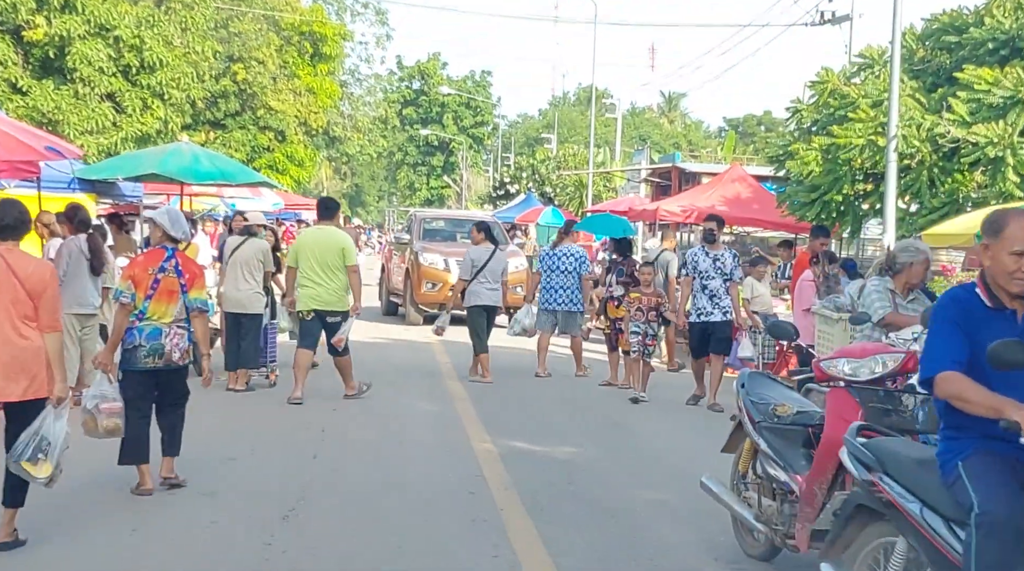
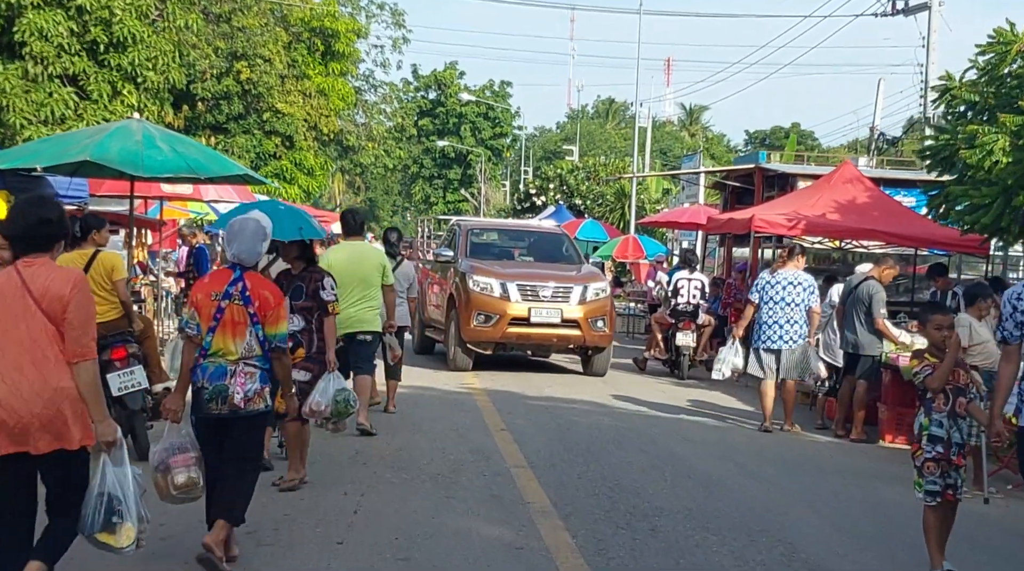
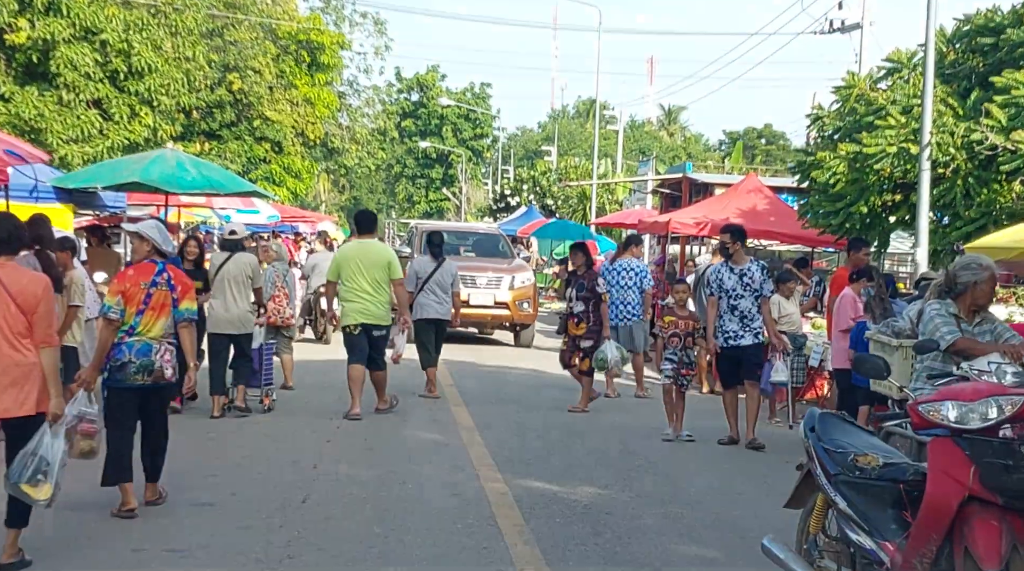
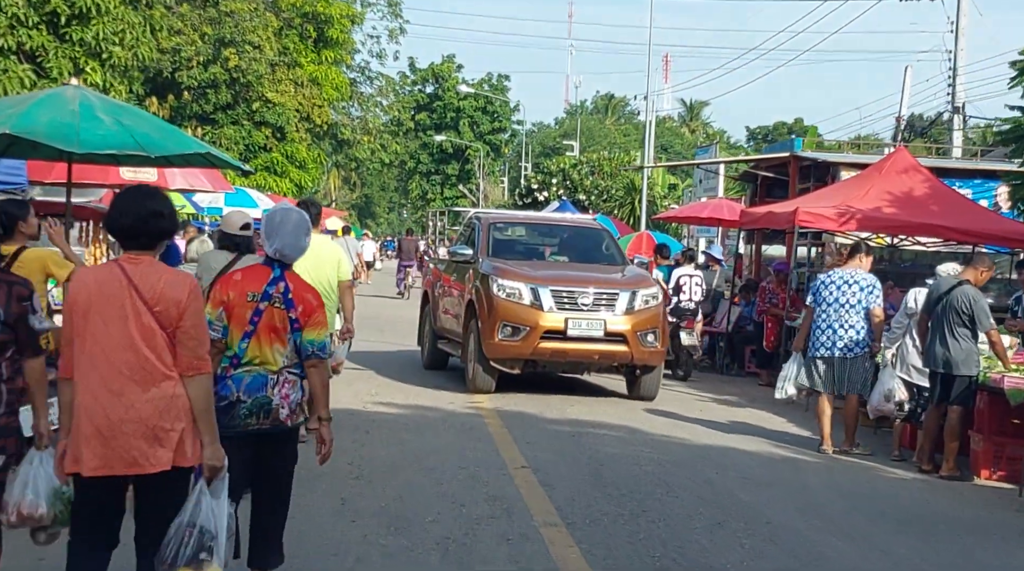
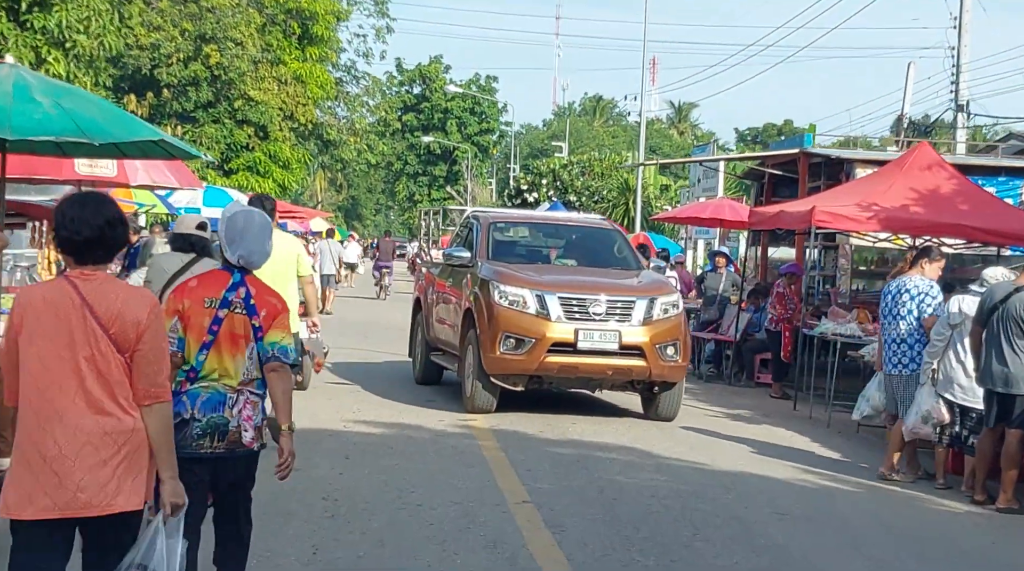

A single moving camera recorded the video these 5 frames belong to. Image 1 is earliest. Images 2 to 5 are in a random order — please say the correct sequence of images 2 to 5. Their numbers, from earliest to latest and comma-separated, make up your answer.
3, 2, 4, 5
